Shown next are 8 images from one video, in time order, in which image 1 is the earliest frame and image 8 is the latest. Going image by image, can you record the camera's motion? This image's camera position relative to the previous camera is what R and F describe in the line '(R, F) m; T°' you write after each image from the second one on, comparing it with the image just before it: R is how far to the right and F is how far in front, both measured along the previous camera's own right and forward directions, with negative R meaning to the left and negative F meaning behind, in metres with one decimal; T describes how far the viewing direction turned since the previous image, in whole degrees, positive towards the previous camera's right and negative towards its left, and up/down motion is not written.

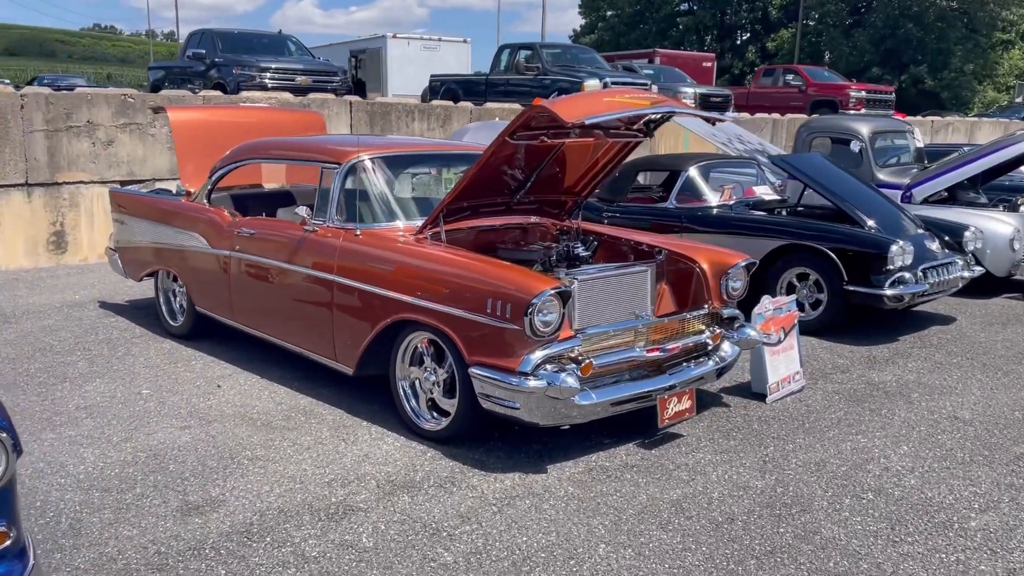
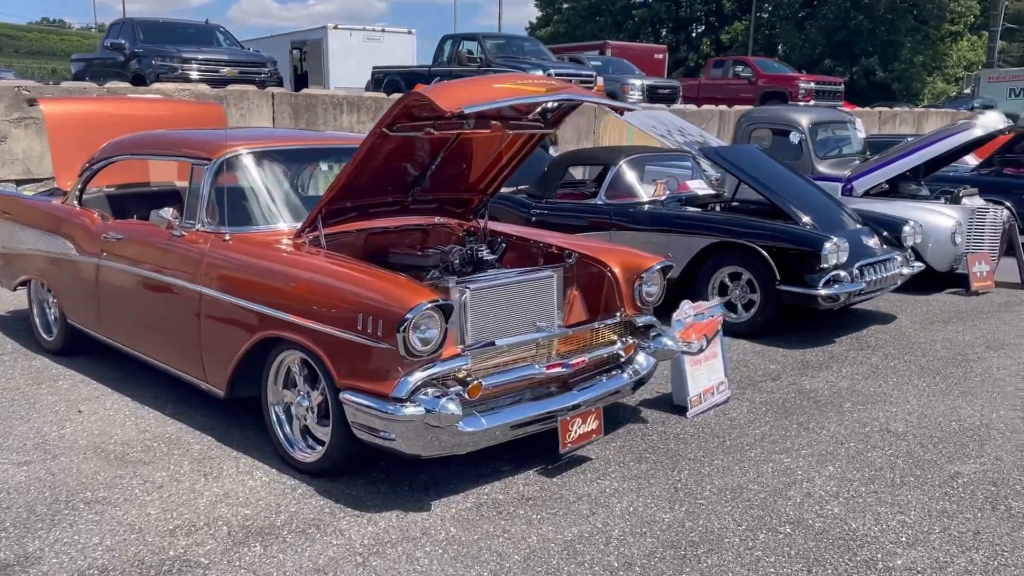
(+0.4, +0.5) m; +3°
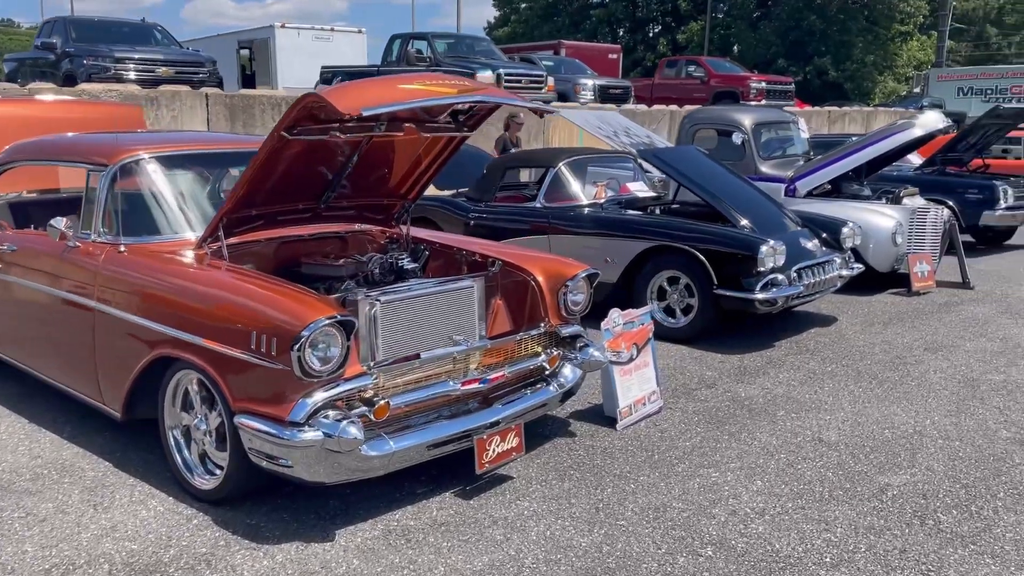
(+0.2, +0.2) m; +3°
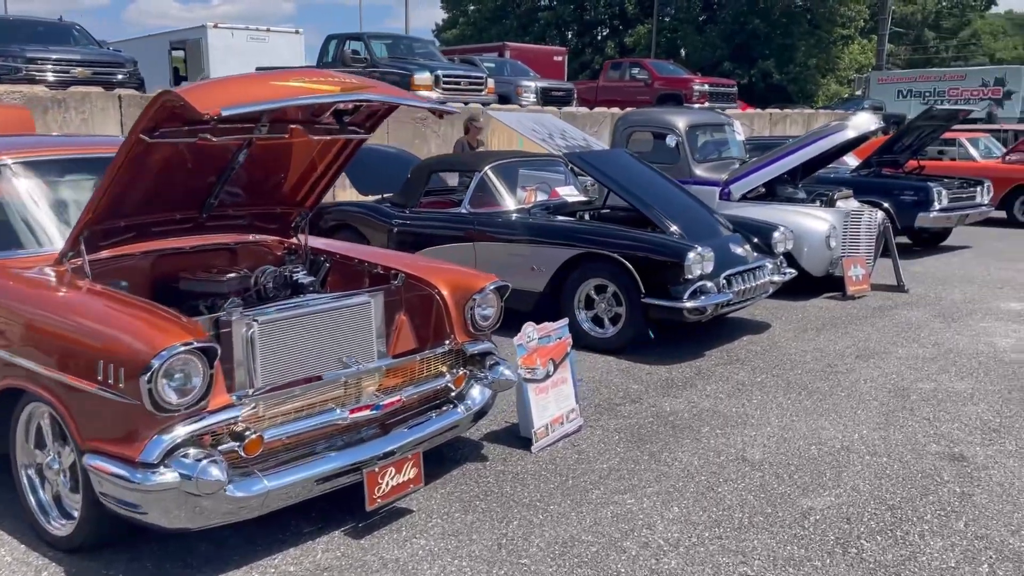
(+0.2, +0.3) m; +3°
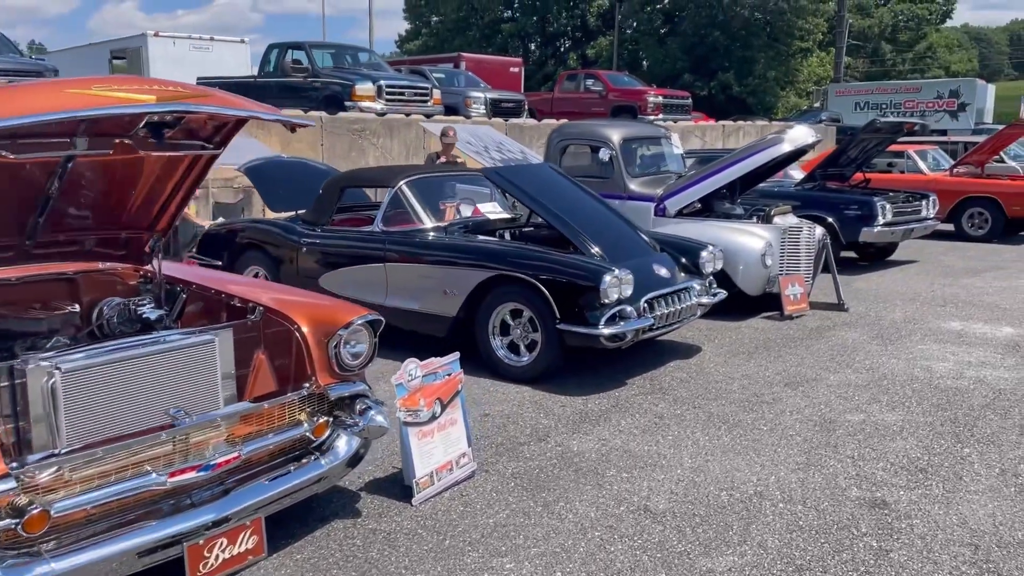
(+0.4, +0.4) m; +2°
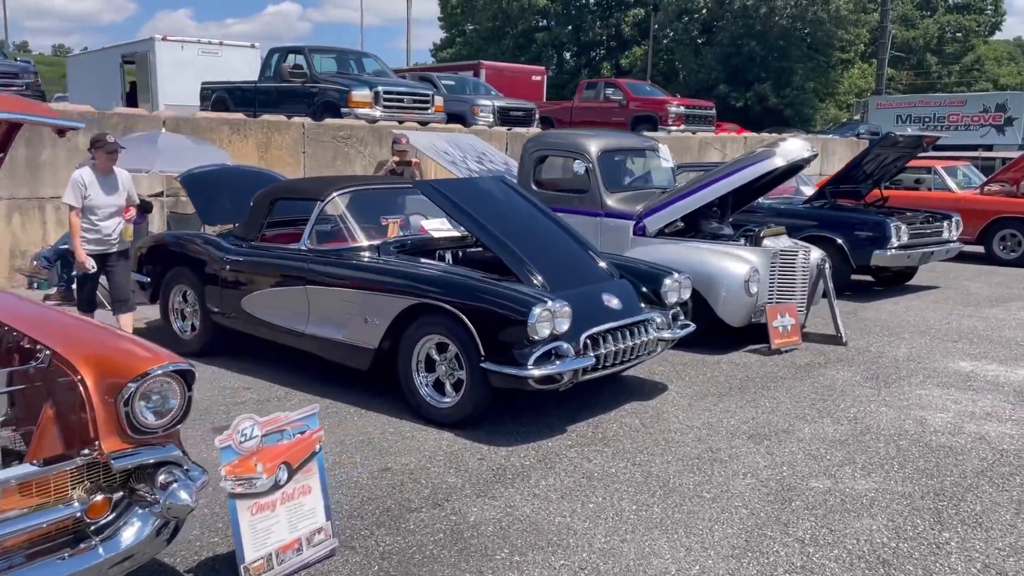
(+0.7, +0.7) m; -2°
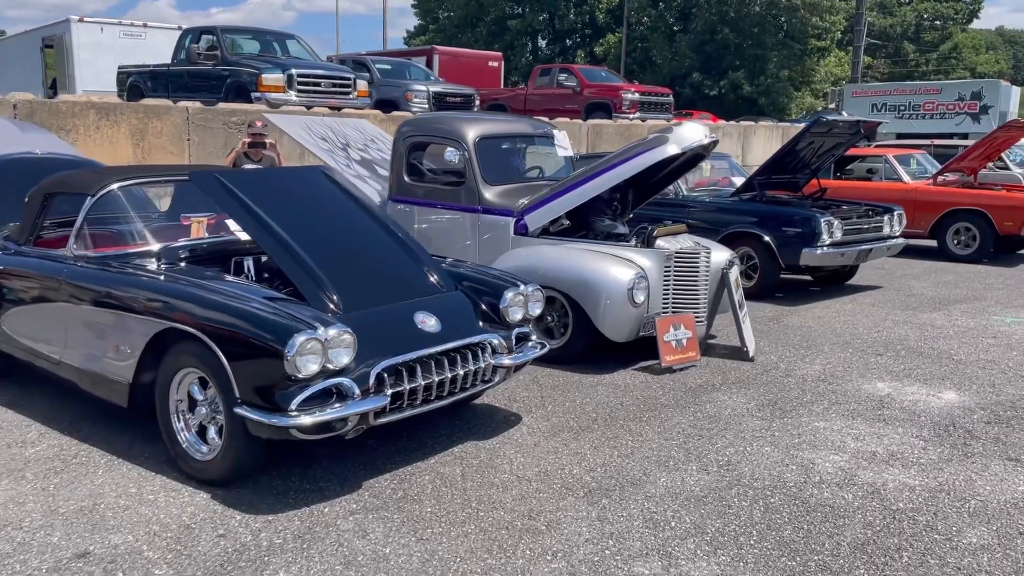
(+1.0, +1.0) m; +1°
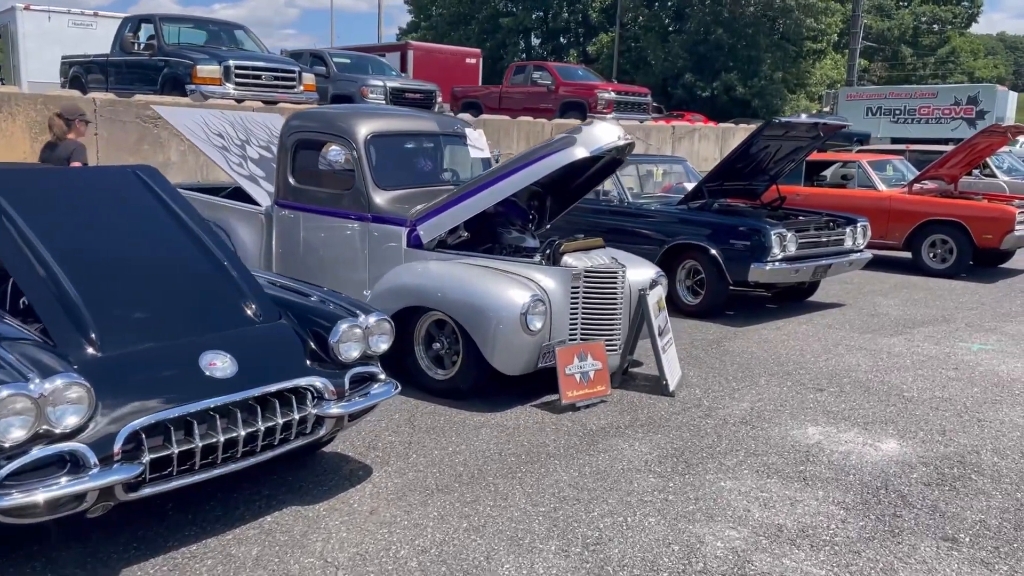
(+0.8, +0.9) m; 0°
